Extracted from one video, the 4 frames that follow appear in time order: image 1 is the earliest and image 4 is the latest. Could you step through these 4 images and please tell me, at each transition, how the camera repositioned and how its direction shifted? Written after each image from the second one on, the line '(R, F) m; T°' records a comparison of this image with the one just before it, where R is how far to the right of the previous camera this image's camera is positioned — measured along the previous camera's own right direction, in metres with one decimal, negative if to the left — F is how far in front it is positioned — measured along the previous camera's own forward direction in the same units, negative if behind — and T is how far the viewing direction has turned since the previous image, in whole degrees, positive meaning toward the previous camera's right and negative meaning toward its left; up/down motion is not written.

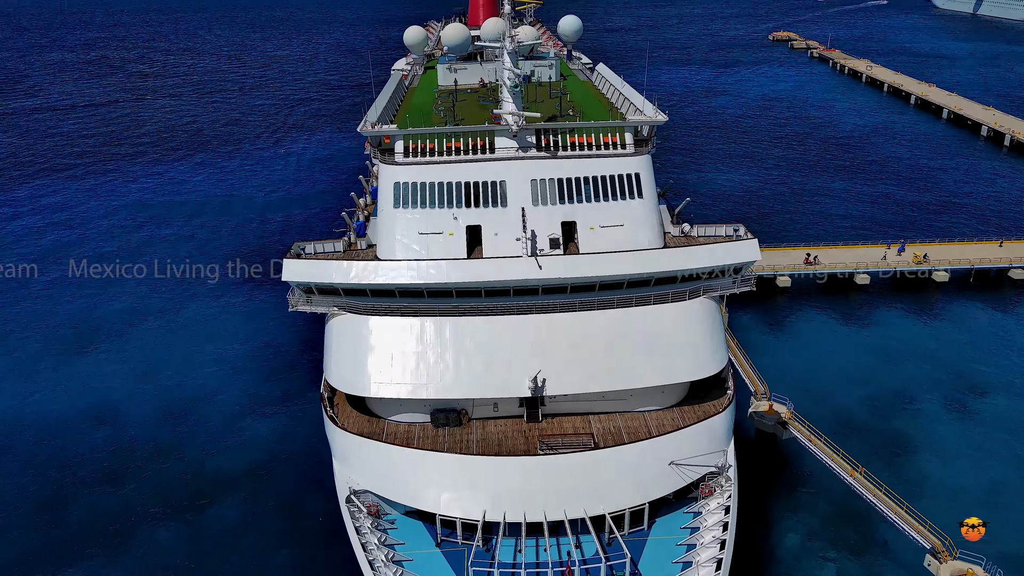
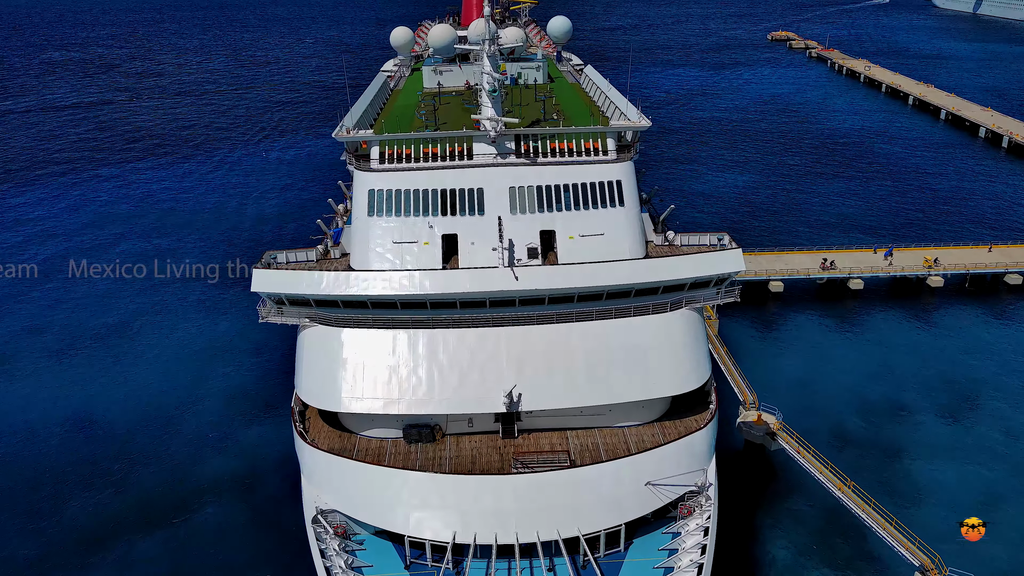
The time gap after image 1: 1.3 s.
(+0.7, +0.7) m; 0°
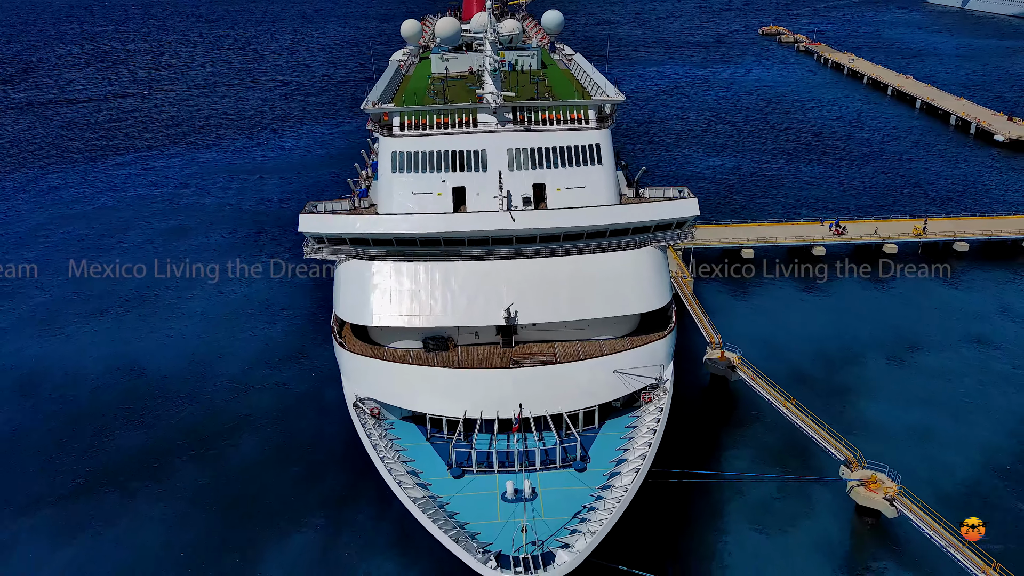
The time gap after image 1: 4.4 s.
(0.0, -5.3) m; 0°
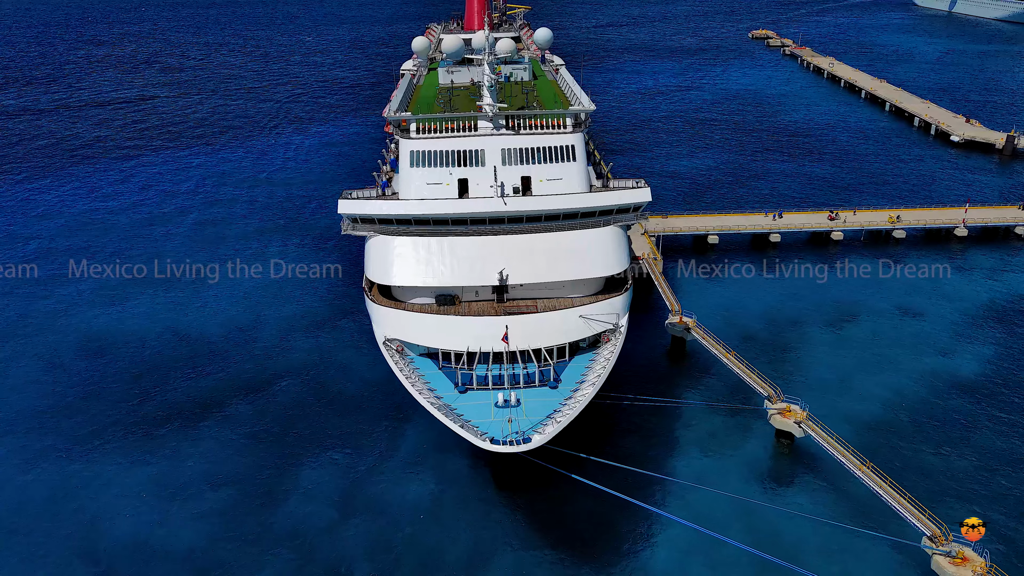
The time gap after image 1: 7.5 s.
(+0.4, -7.9) m; 0°
